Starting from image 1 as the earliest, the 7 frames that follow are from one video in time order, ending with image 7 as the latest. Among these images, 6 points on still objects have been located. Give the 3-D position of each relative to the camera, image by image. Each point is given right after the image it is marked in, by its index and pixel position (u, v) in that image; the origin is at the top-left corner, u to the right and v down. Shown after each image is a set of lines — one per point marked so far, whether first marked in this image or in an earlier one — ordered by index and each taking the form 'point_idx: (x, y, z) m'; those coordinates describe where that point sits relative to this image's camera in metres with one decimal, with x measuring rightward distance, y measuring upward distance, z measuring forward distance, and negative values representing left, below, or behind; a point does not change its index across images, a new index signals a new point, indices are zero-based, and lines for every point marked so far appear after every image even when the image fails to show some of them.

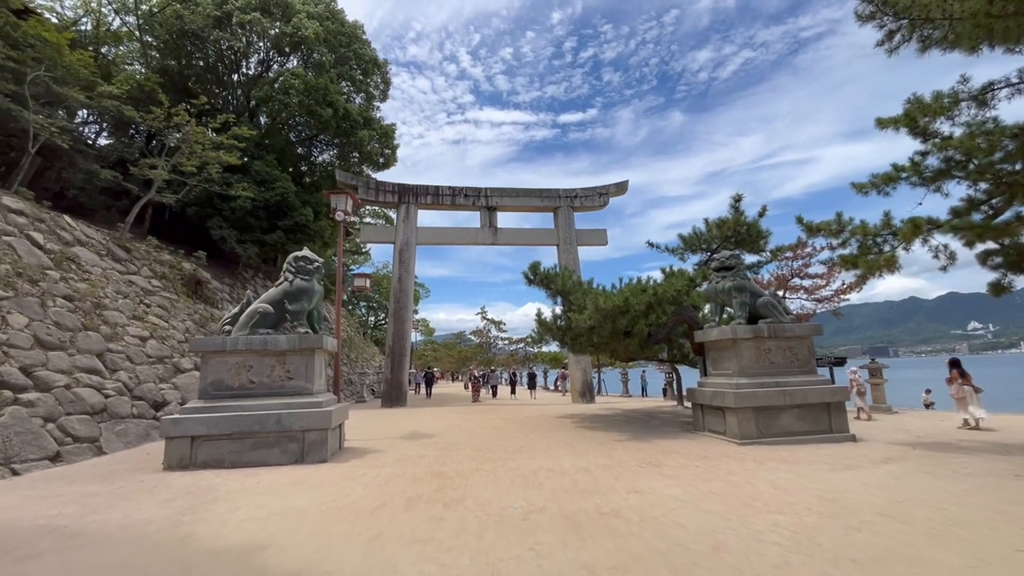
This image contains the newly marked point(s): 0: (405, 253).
0: (-3.5, +1.2, +15.8) m
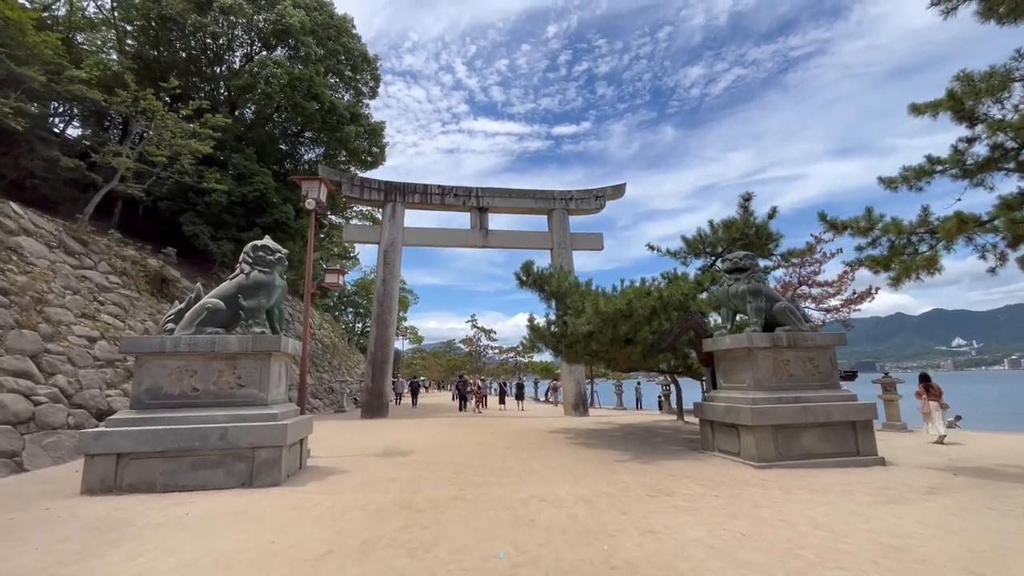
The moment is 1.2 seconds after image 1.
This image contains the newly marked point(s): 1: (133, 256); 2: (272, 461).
0: (-3.7, +1.1, +14.9) m
1: (-9.0, +0.8, +11.6) m
2: (-2.5, -1.8, +5.1) m
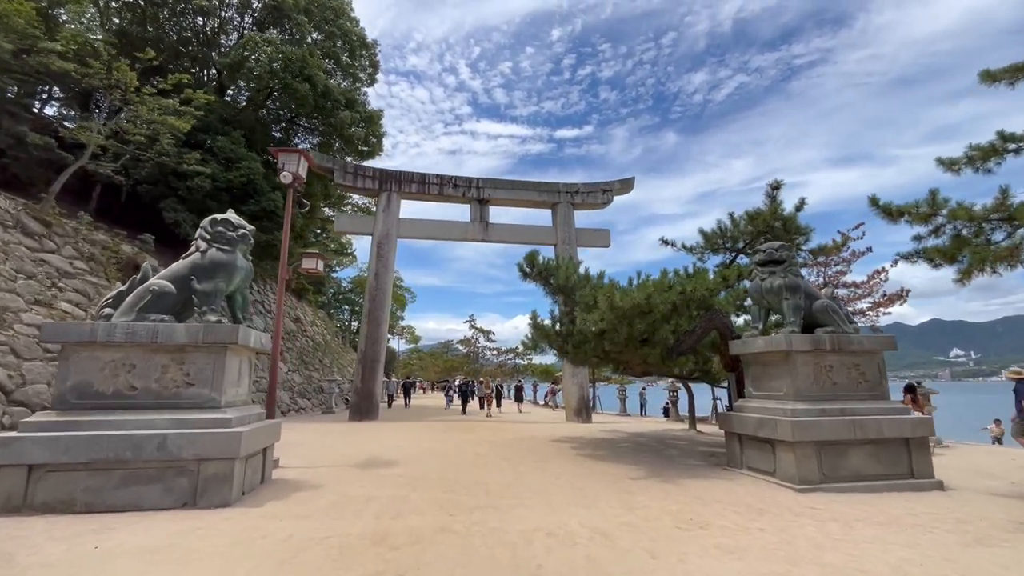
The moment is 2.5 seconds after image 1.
0: (-3.7, +1.2, +14.0) m
1: (-9.0, +1.0, +10.7) m
2: (-2.5, -1.6, +4.2) m
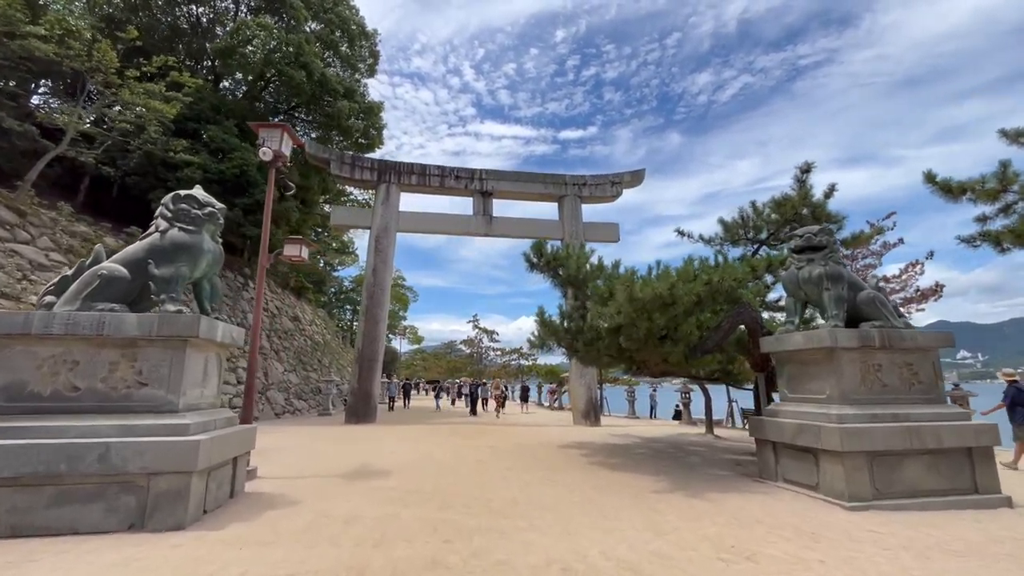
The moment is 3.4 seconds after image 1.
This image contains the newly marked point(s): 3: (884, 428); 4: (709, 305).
0: (-3.6, +1.3, +13.4) m
1: (-8.9, +1.2, +10.1) m
2: (-2.5, -1.5, +3.6) m
3: (+3.6, -1.4, +4.7) m
4: (+2.4, -0.2, +5.9) m
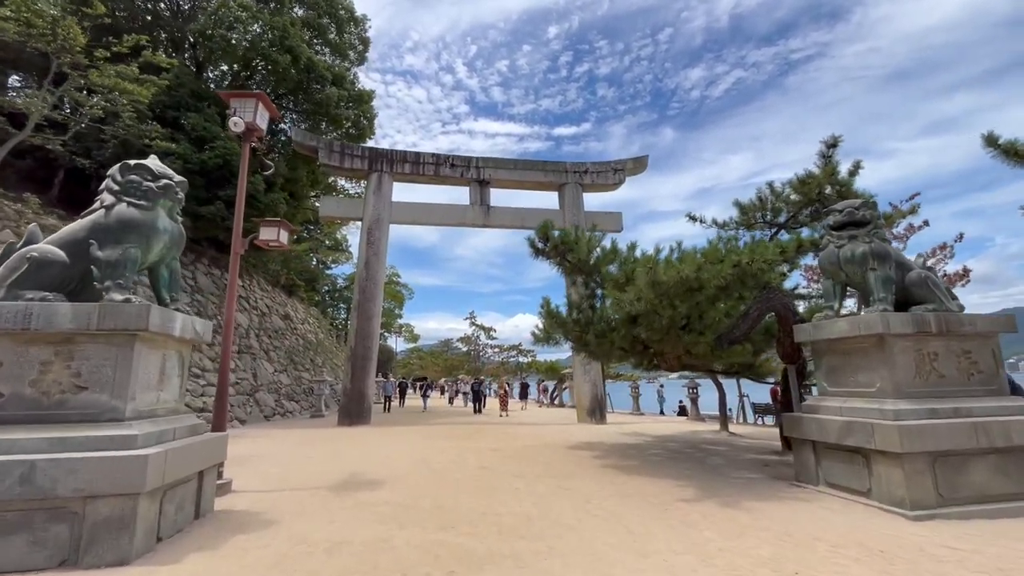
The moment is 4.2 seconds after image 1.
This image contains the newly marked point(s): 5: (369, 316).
0: (-3.6, +1.5, +12.7) m
1: (-8.8, +1.2, +9.4) m
2: (-2.4, -1.4, +3.0) m
3: (+3.7, -1.2, +4.1) m
4: (+2.4, 0.0, +5.2) m
5: (-3.7, -0.7, +12.5) m
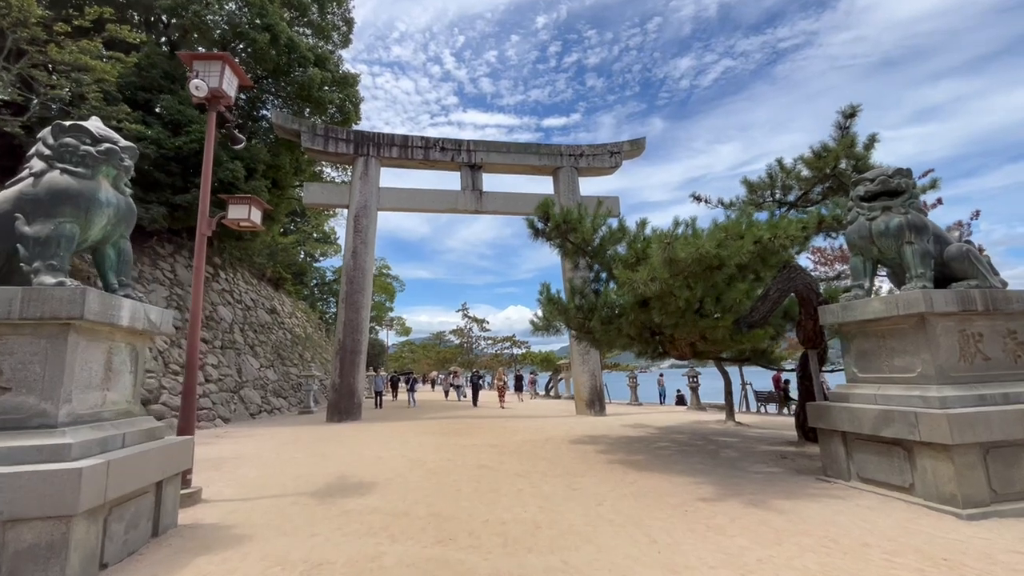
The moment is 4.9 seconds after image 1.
0: (-3.7, +1.7, +12.1) m
1: (-8.9, +1.3, +8.7) m
2: (-2.3, -1.3, +2.4) m
3: (+3.7, -0.9, +3.7) m
4: (+2.4, +0.2, +4.8) m
5: (-3.8, -0.5, +11.9) m
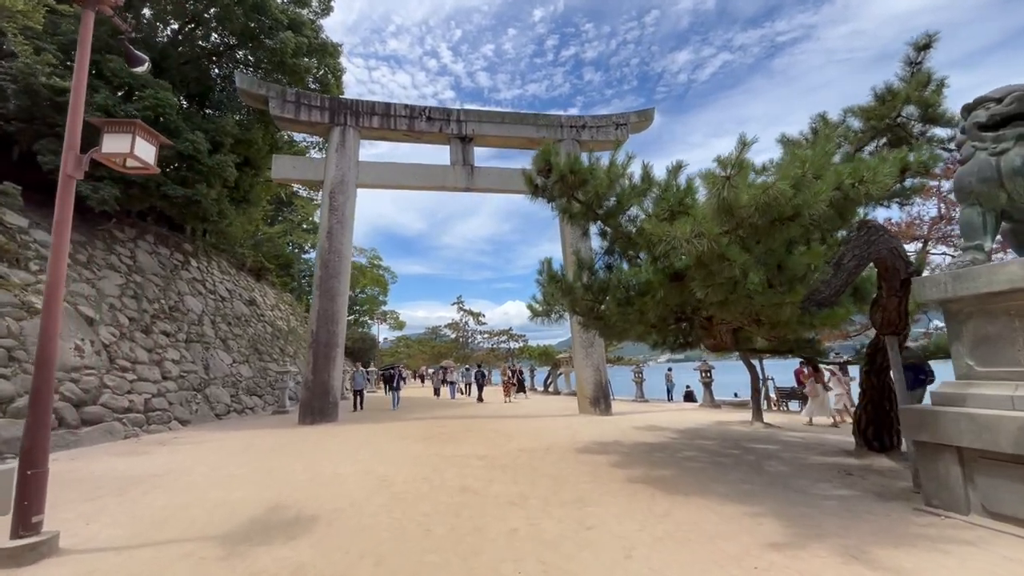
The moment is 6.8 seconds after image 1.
0: (-3.8, +2.0, +10.8) m
1: (-9.0, +1.6, +7.4) m
2: (-2.4, -1.1, +1.2) m
3: (+3.7, -0.7, +2.5) m
4: (+2.3, +0.5, +3.5) m
5: (-3.9, -0.1, +10.6) m
